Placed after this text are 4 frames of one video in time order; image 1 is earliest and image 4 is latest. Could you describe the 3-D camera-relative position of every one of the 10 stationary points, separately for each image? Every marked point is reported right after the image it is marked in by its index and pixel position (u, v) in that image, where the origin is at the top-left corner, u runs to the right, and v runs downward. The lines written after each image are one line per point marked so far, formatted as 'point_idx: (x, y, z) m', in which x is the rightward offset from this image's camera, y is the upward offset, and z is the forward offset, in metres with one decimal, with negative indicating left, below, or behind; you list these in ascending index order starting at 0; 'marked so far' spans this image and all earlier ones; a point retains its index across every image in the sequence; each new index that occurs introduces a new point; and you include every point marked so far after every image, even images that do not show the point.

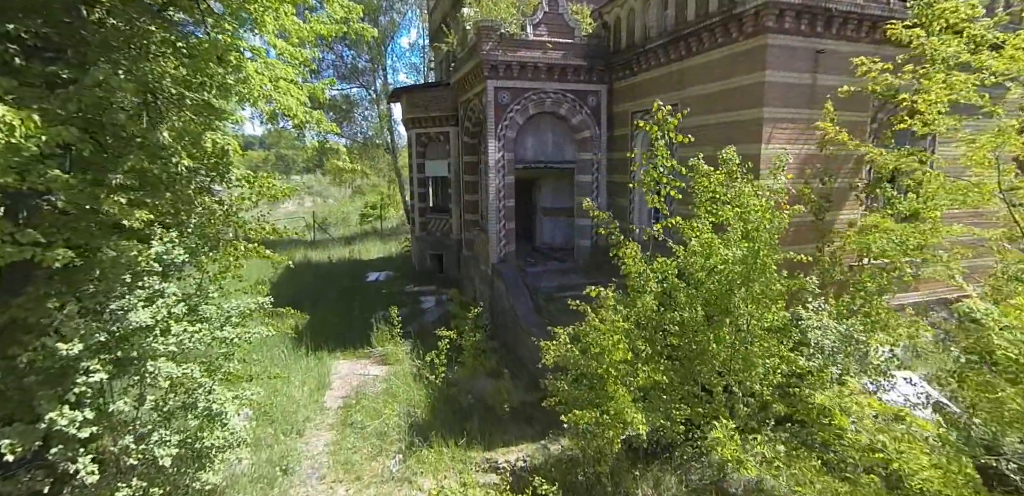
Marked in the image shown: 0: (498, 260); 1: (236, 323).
0: (-0.3, -0.3, +11.0) m
1: (-3.1, -0.9, +5.7) m
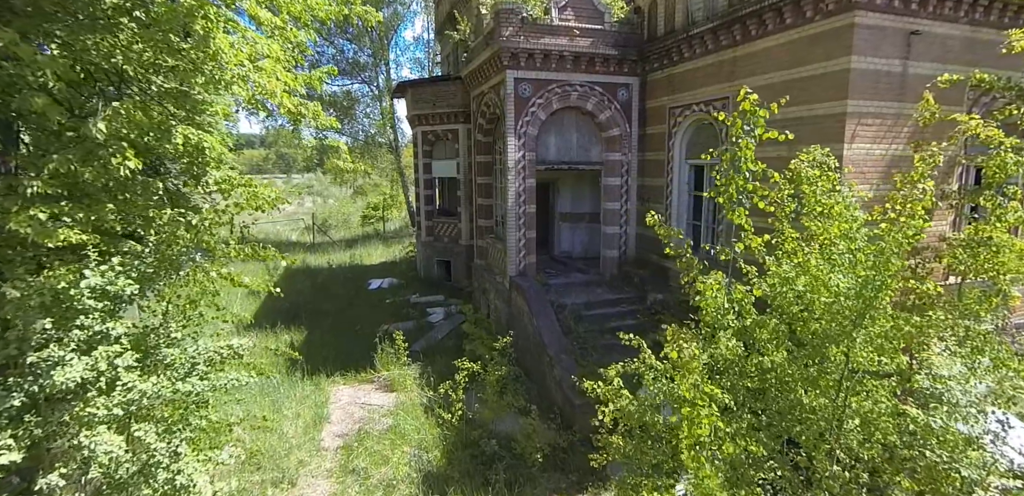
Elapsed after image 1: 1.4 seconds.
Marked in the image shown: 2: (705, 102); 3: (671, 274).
0: (+0.1, -0.5, +9.8) m
1: (-2.7, -1.1, +4.5) m
2: (+3.1, +2.4, +8.2) m
3: (+3.0, -0.5, +9.5) m
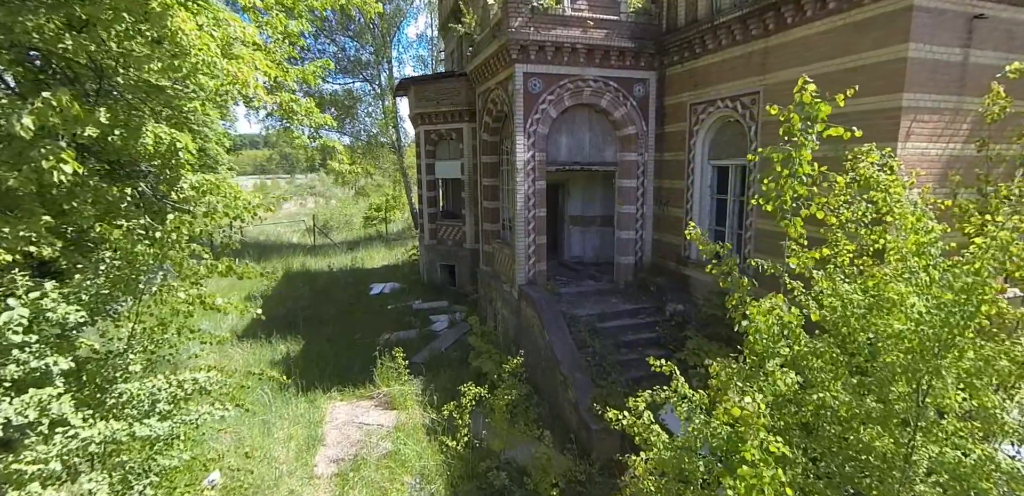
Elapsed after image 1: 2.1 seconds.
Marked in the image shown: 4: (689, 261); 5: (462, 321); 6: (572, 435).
0: (+0.2, -0.6, +9.2) m
1: (-2.6, -1.2, +3.9) m
2: (+3.3, +2.2, +7.6) m
3: (+3.1, -0.6, +8.8) m
4: (+3.1, -0.2, +8.9) m
5: (-1.2, -1.8, +12.3) m
6: (+0.8, -2.5, +6.8) m
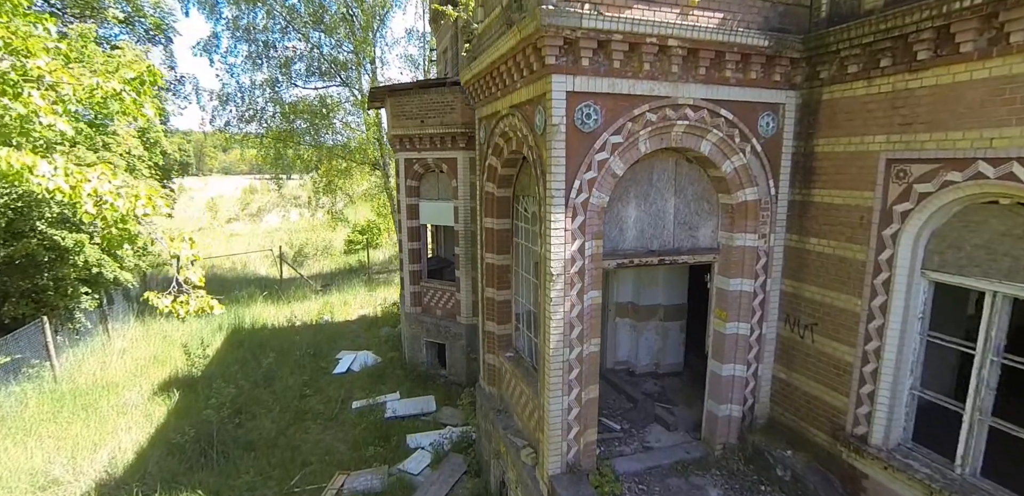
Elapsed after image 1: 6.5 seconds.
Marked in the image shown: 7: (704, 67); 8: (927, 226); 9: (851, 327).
0: (+0.5, -2.2, +5.1) m
1: (-2.4, -2.8, -0.2) m
2: (+3.6, +0.6, +3.5) m
3: (+3.4, -2.3, +4.7) m
4: (+3.3, -1.9, +4.8) m
5: (-1.0, -3.3, +8.2) m
6: (+1.0, -4.1, +2.7) m
7: (+1.8, +1.7, +4.8) m
8: (+3.5, +0.2, +4.3) m
9: (+3.2, -0.8, +4.8) m
